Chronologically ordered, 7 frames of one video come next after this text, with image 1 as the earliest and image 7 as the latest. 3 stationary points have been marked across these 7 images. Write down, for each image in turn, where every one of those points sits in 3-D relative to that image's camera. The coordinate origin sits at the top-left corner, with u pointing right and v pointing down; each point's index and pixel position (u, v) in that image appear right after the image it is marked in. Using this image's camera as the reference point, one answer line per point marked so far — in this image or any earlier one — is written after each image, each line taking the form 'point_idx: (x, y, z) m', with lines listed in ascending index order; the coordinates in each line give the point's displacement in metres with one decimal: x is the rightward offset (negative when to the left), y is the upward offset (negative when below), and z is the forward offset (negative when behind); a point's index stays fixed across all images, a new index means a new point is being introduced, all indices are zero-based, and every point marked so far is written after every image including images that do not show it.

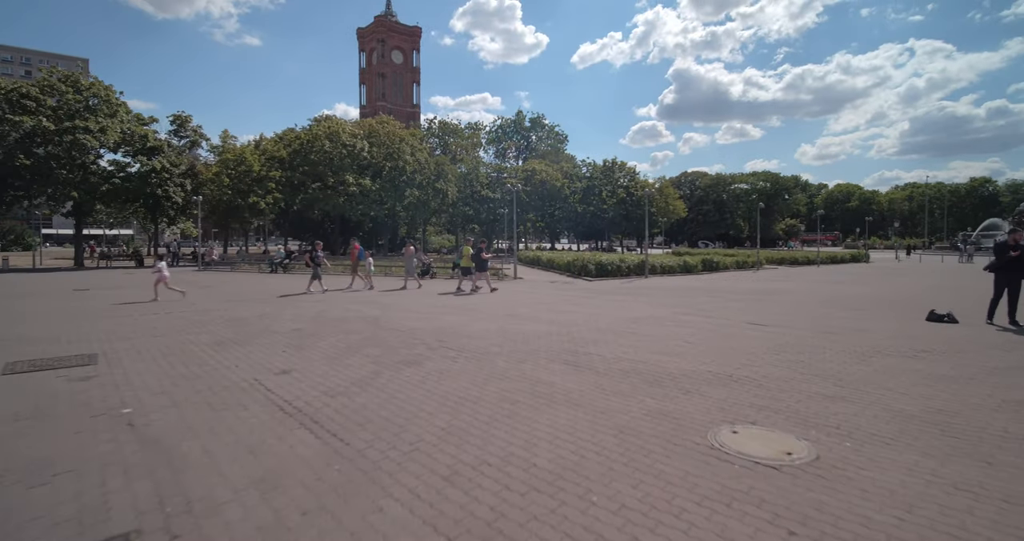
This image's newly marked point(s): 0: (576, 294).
0: (+2.0, -0.7, +17.6) m
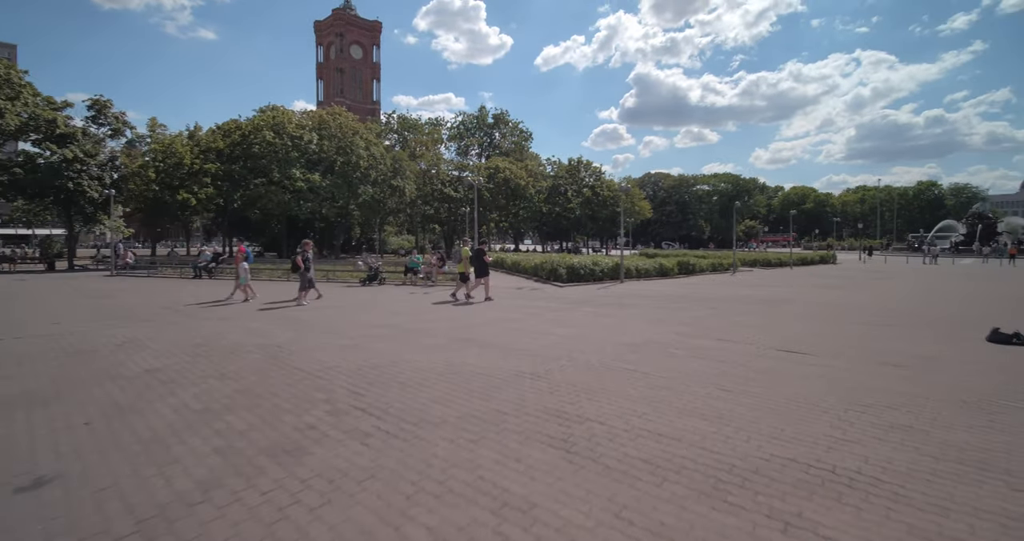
0: (+0.9, -0.9, +14.8) m
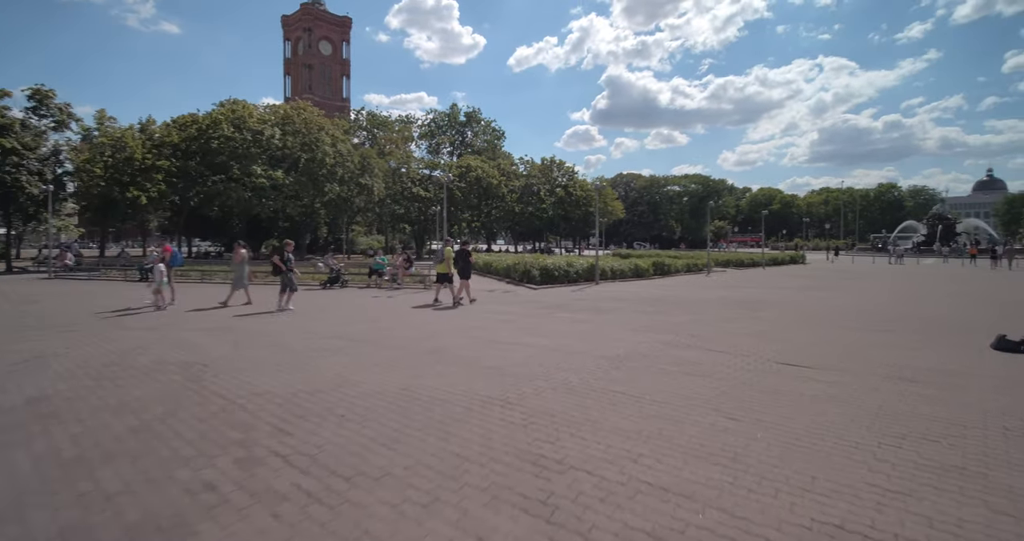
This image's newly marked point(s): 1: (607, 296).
0: (+0.2, -1.0, +13.7) m
1: (+3.2, -0.8, +18.4) m
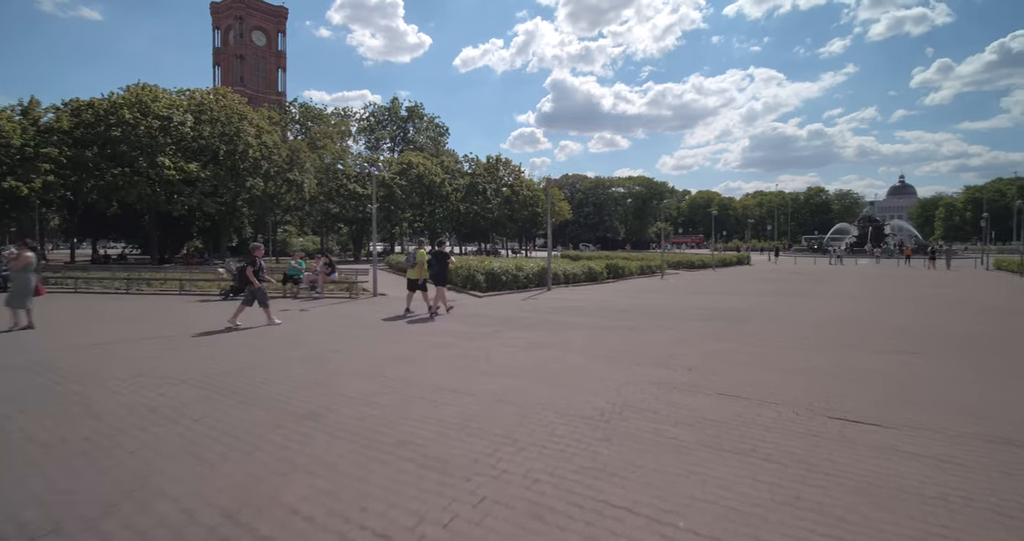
0: (-1.0, -1.1, +11.0) m
1: (+1.5, -1.0, +16.0) m
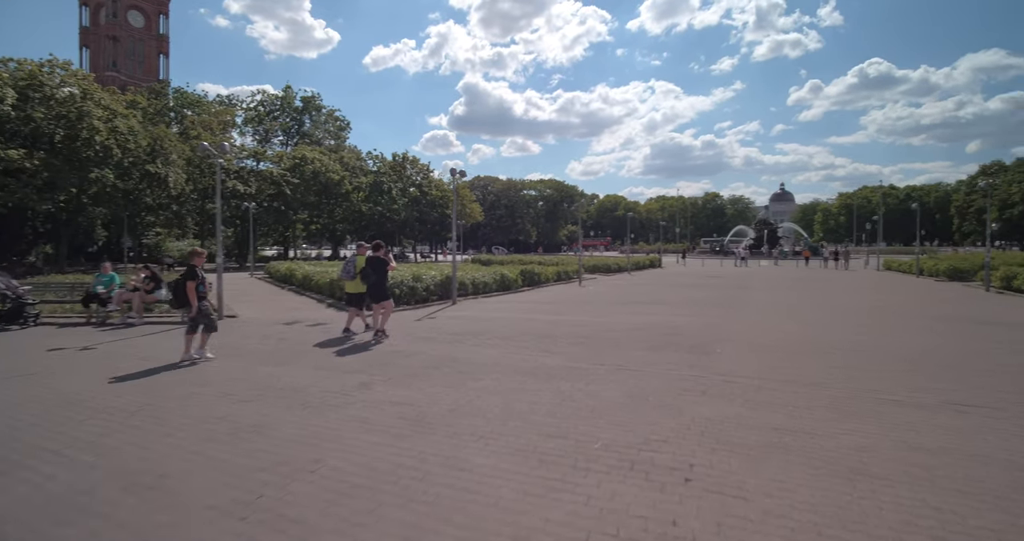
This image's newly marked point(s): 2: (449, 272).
0: (-2.7, -1.4, +7.2) m
1: (-0.9, -1.3, +12.5) m
2: (-2.3, -0.1, +19.7) m
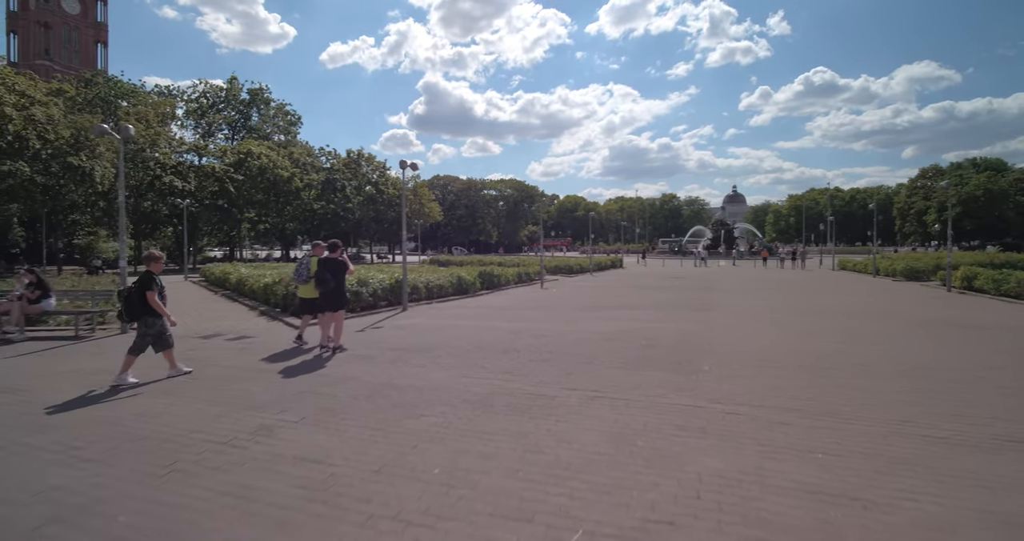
0: (-3.2, -1.5, +5.6) m
1: (-1.8, -1.3, +11.0) m
2: (-3.7, -0.1, +18.1) m
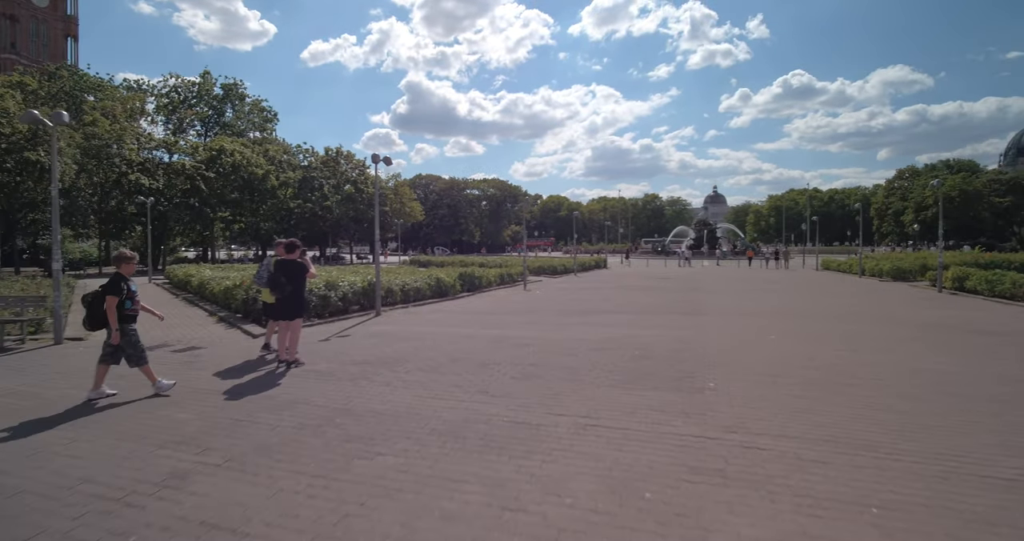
0: (-3.4, -1.6, +4.5) m
1: (-2.2, -1.4, +9.9) m
2: (-4.3, -0.2, +16.9) m
